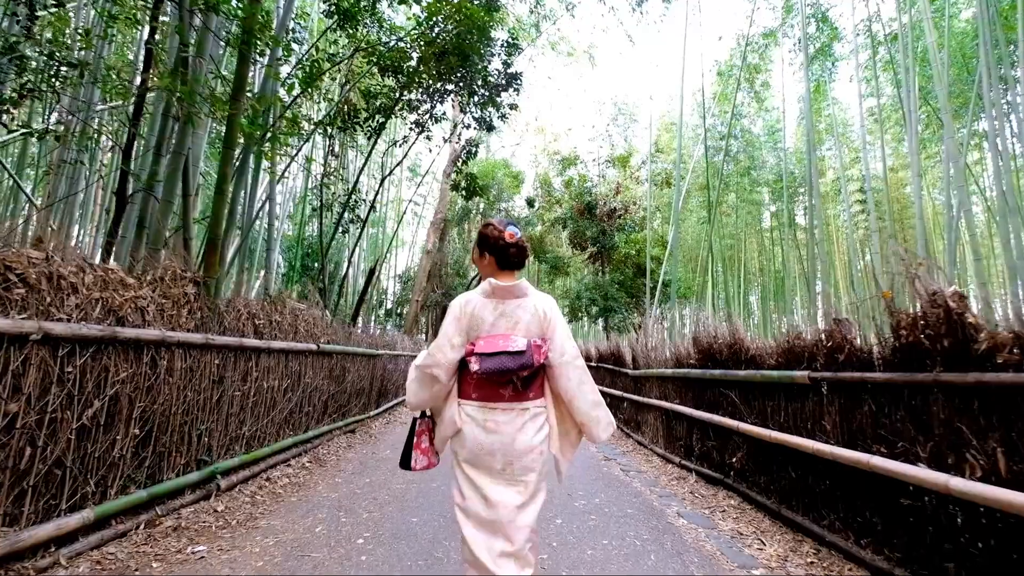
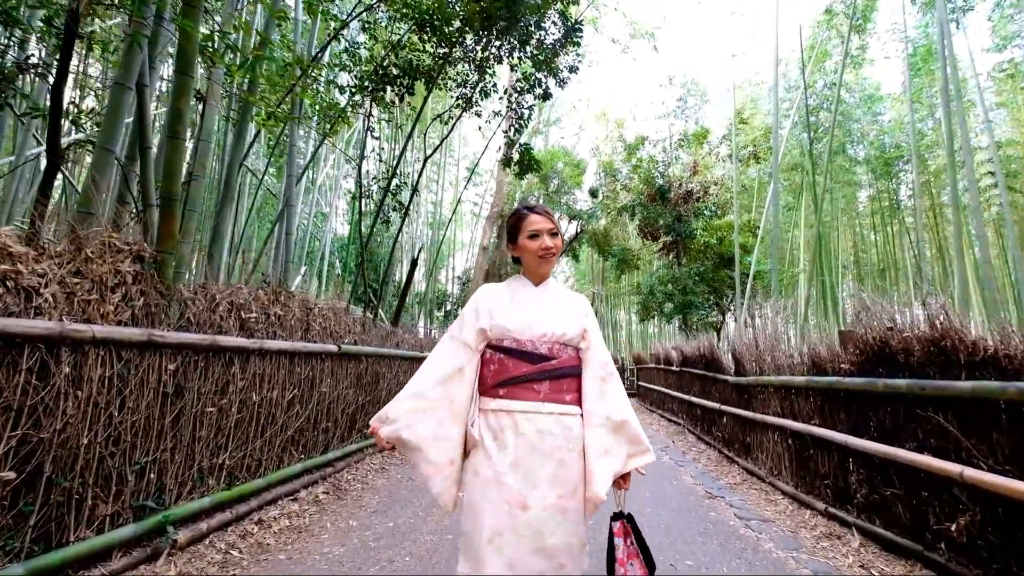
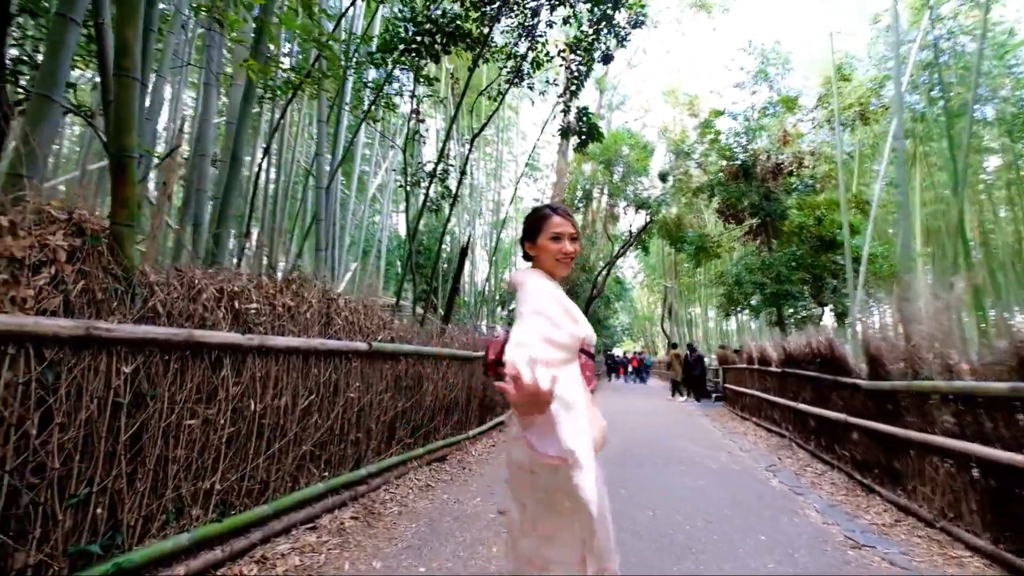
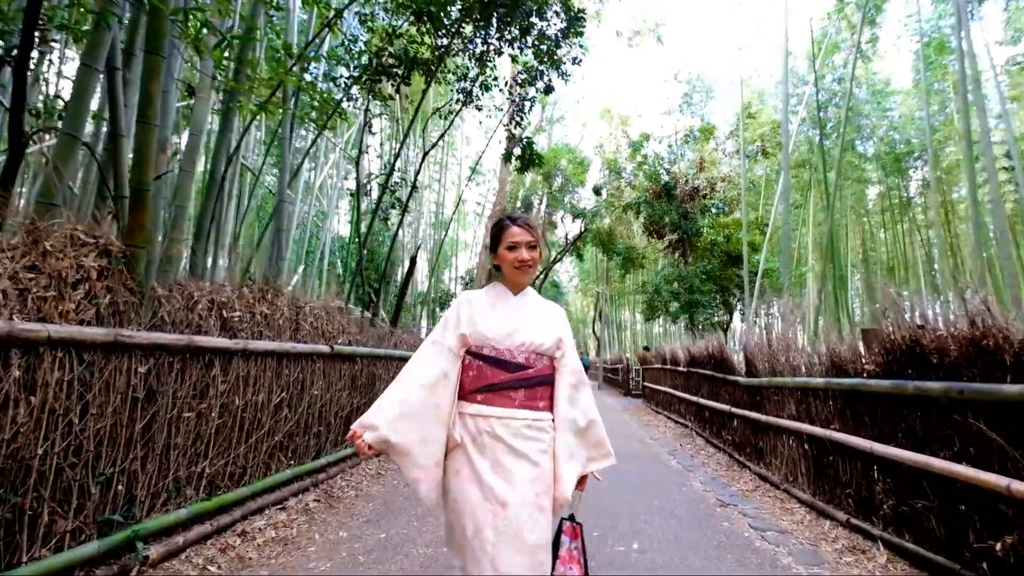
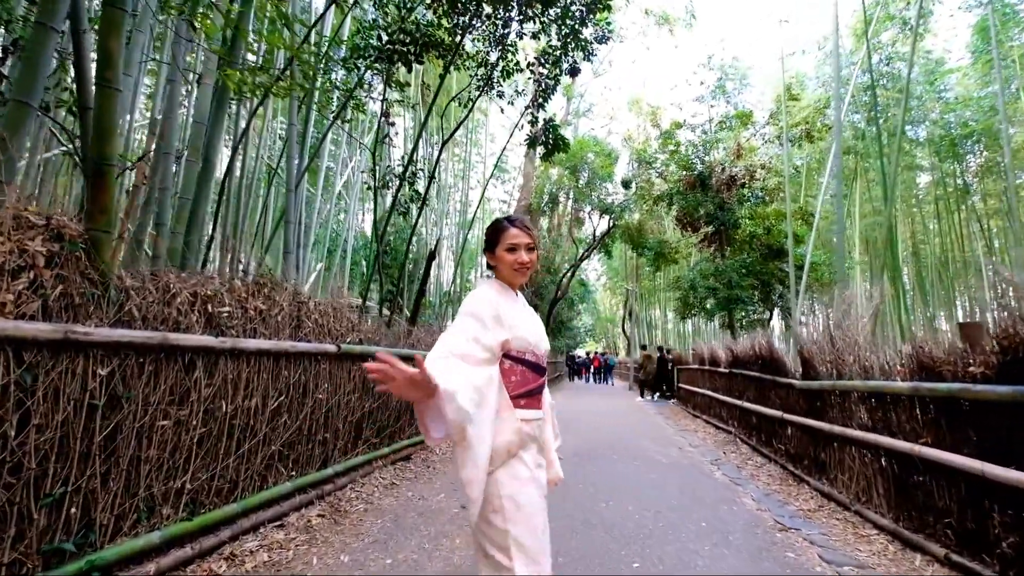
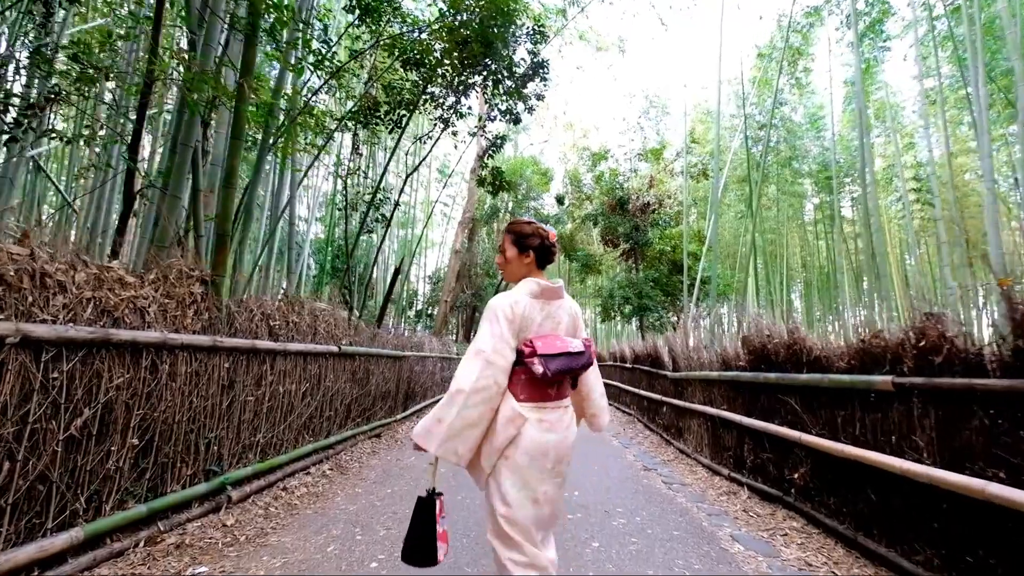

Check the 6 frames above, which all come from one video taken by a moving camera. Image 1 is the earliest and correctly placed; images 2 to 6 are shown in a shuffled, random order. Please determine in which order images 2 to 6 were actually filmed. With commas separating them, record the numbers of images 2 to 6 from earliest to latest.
6, 2, 4, 5, 3
